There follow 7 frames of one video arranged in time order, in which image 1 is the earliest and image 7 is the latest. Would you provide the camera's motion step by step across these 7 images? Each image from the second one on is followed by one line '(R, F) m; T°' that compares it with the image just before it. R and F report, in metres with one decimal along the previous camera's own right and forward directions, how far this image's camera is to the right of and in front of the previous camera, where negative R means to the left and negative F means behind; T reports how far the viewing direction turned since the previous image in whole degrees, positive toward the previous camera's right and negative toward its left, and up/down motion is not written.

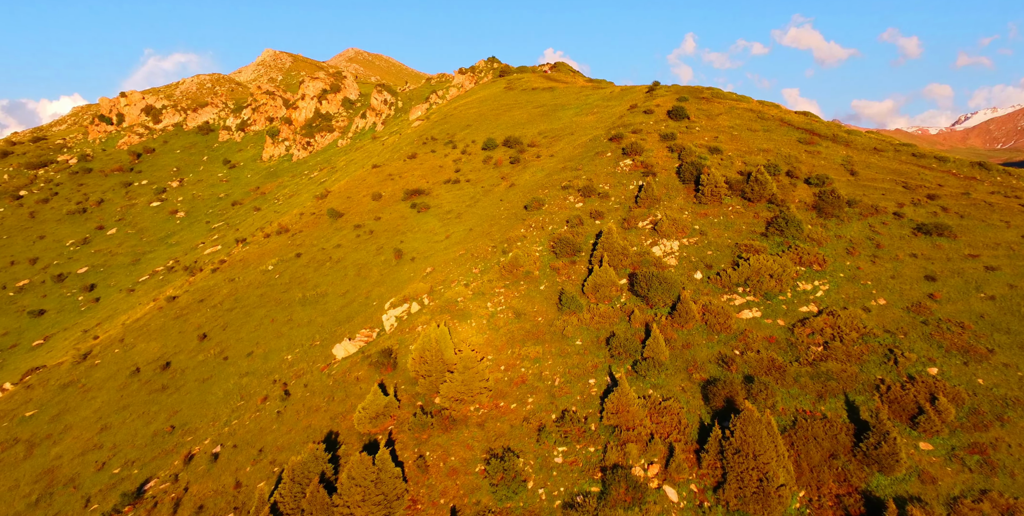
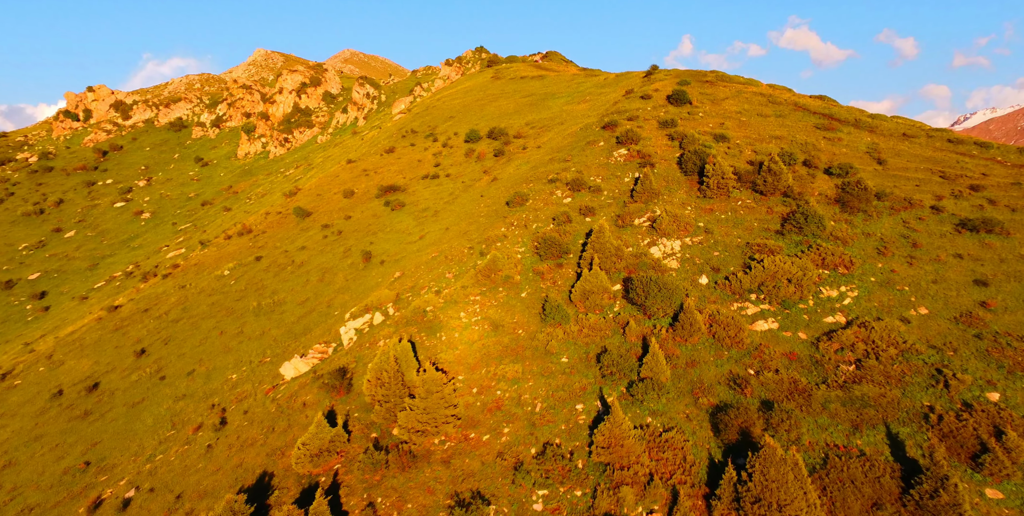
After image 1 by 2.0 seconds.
(+1.5, +6.0) m; 0°
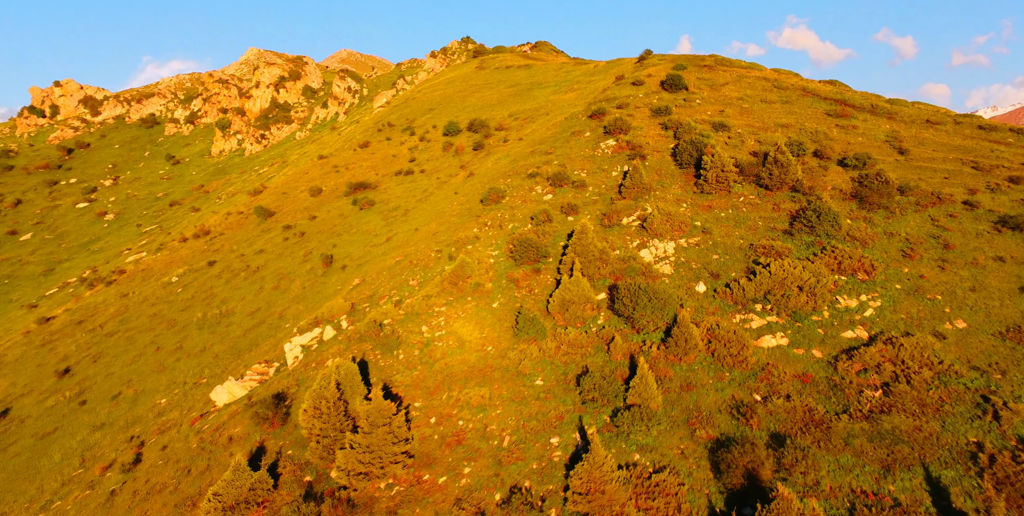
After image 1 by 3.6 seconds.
(+1.8, +5.1) m; 0°
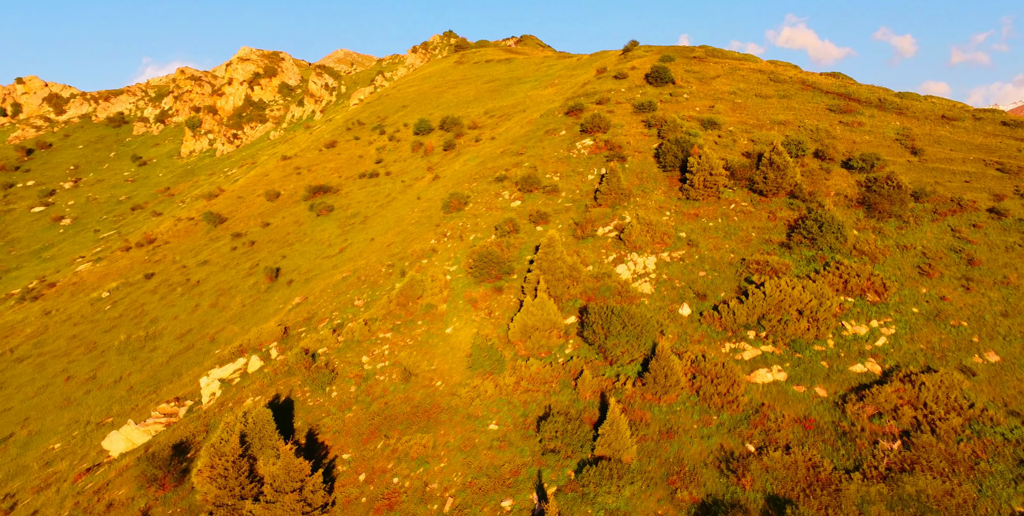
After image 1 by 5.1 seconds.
(+2.2, +4.7) m; 0°
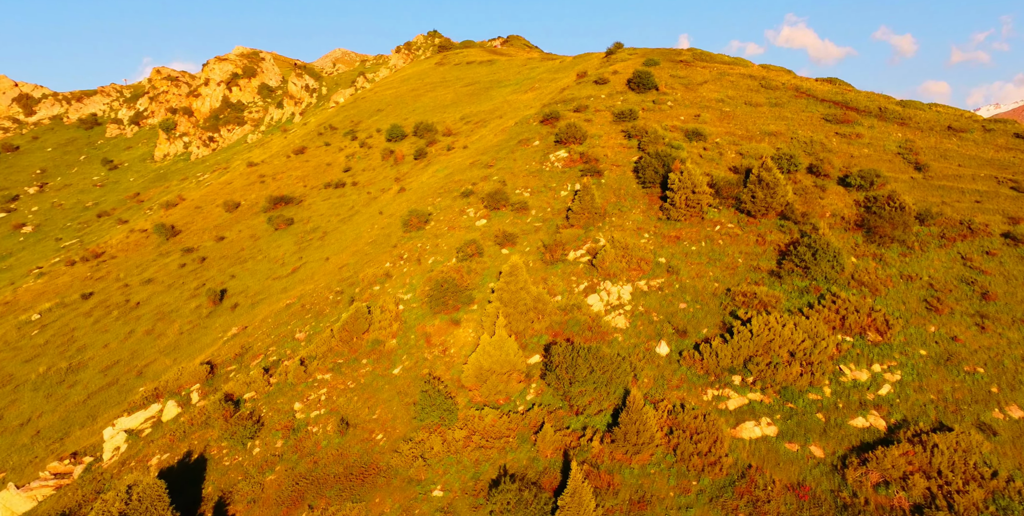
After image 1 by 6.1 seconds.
(+2.0, +3.4) m; 0°
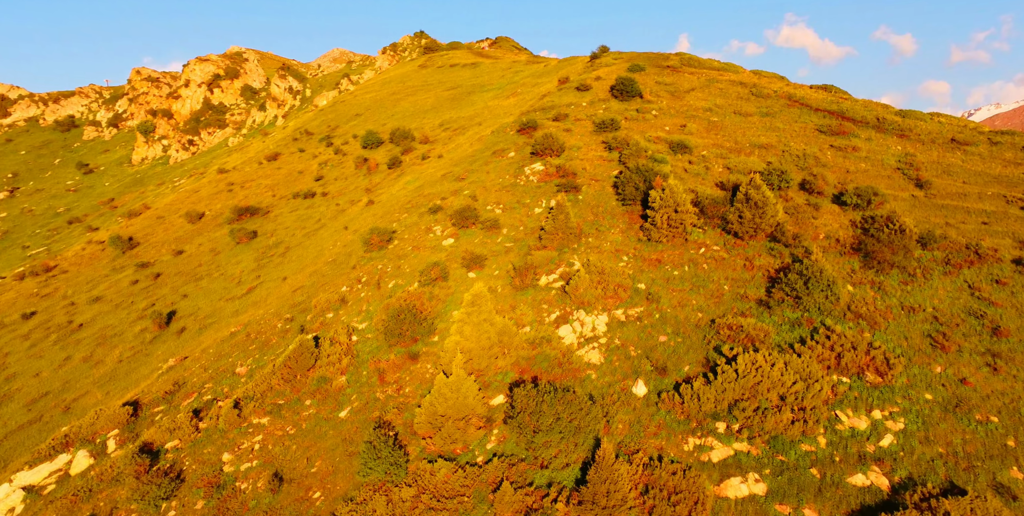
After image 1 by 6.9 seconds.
(+1.5, +2.6) m; 0°
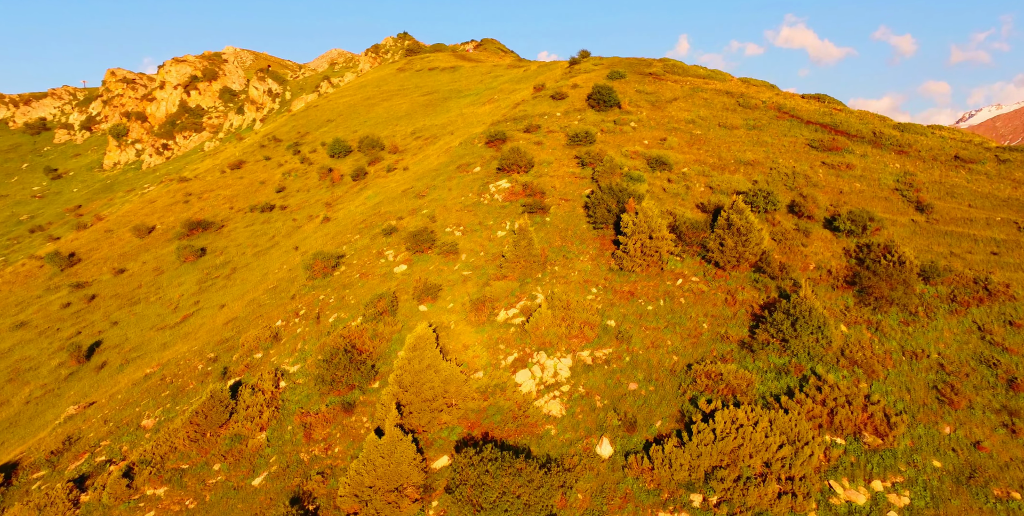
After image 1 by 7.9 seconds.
(+1.9, +3.1) m; 0°
